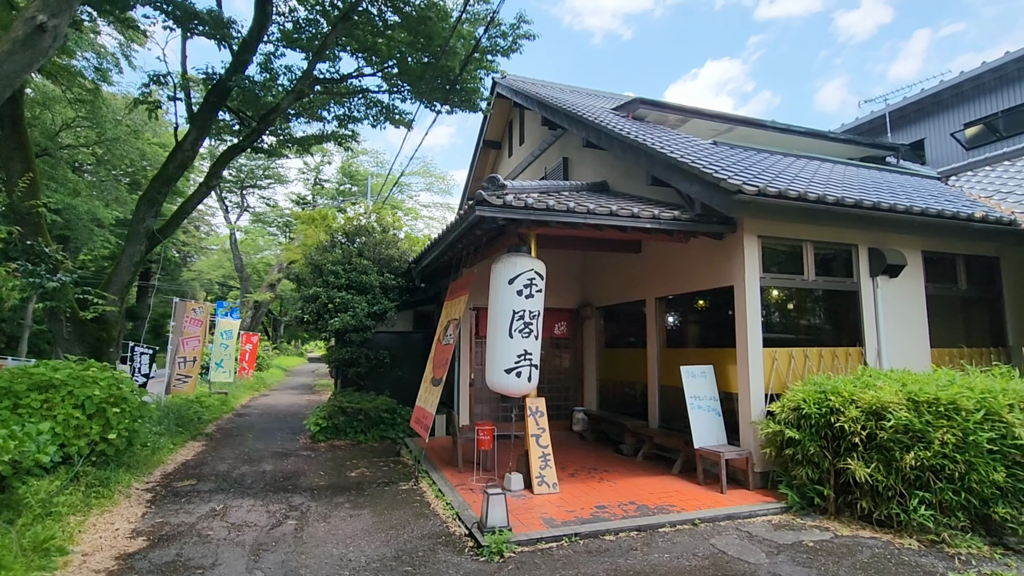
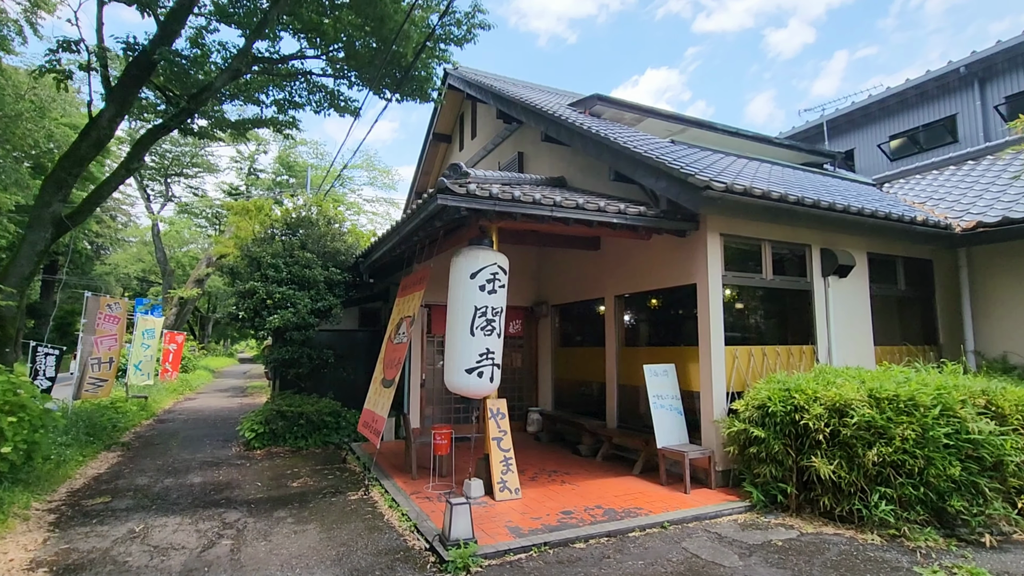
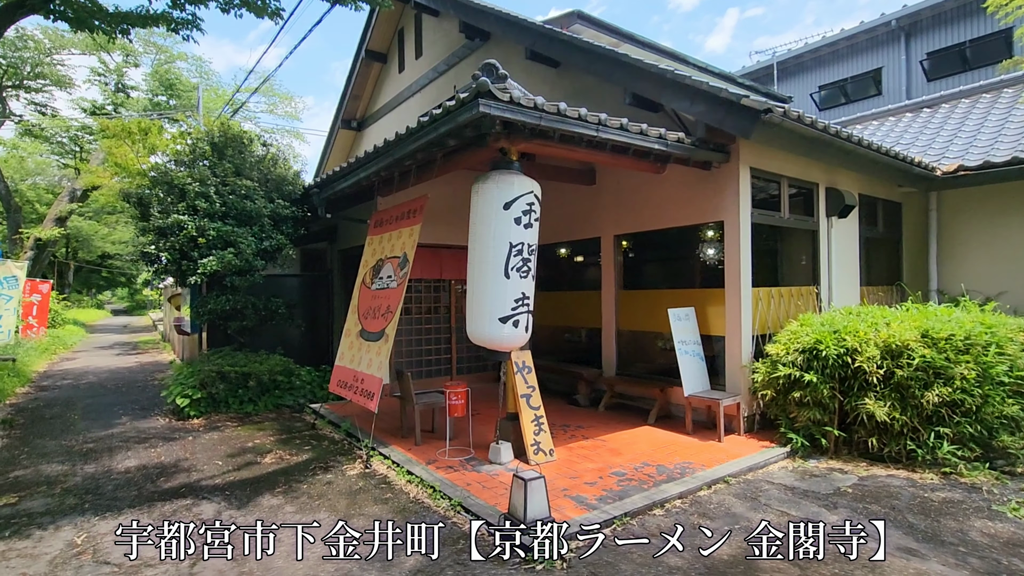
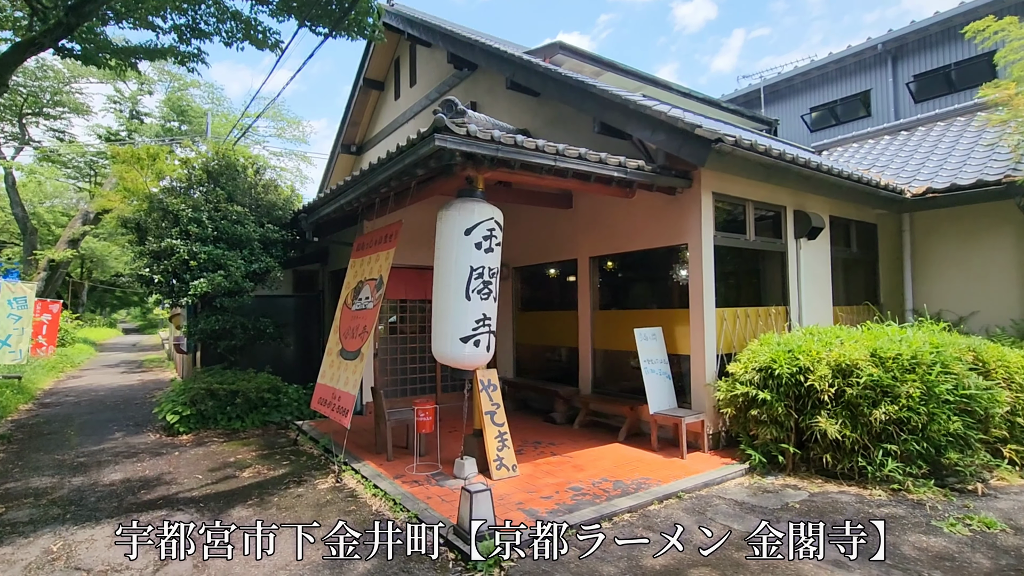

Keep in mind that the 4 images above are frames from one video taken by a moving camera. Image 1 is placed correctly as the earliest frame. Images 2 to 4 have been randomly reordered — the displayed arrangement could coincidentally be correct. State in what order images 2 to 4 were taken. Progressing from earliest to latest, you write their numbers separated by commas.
2, 4, 3
